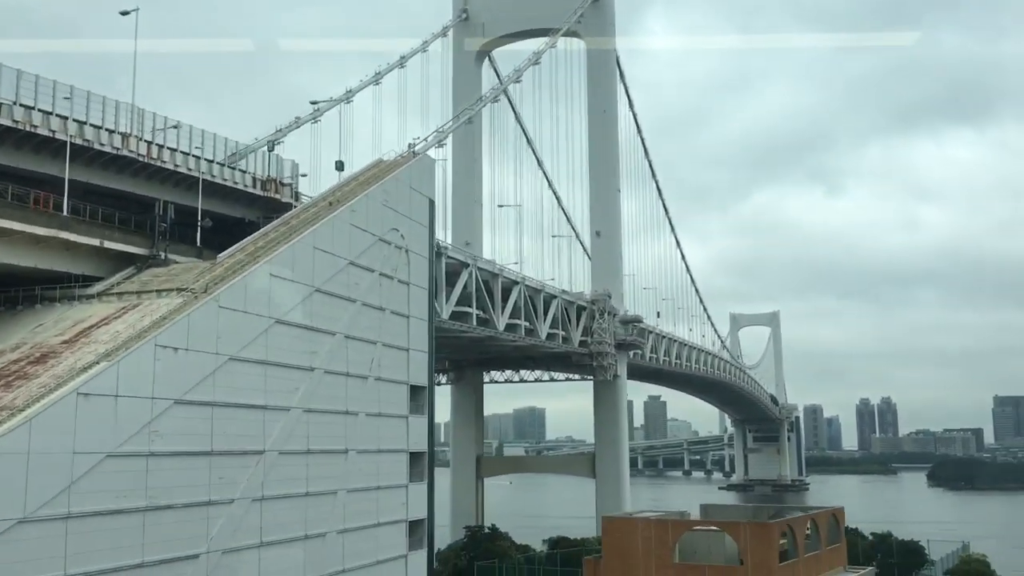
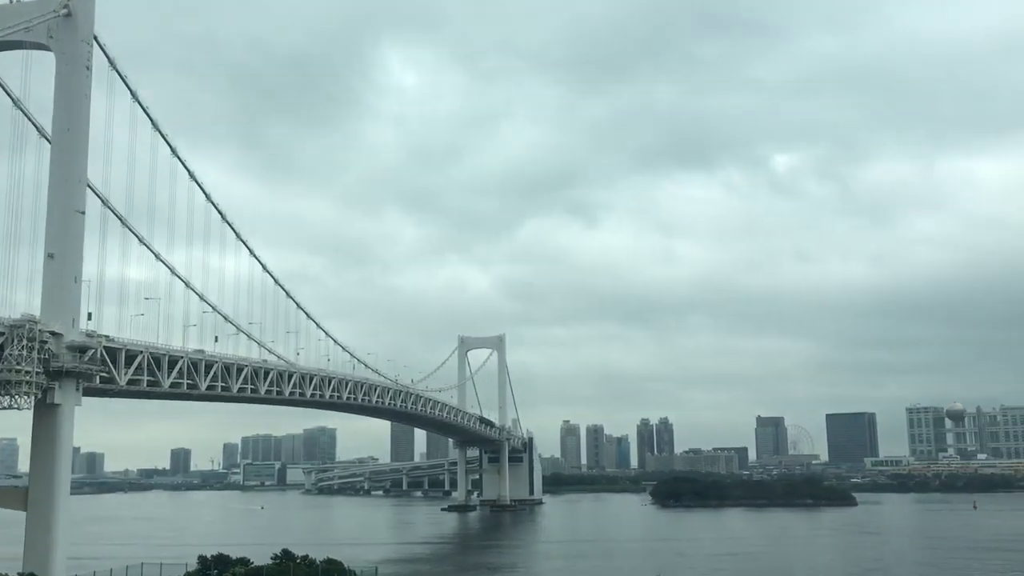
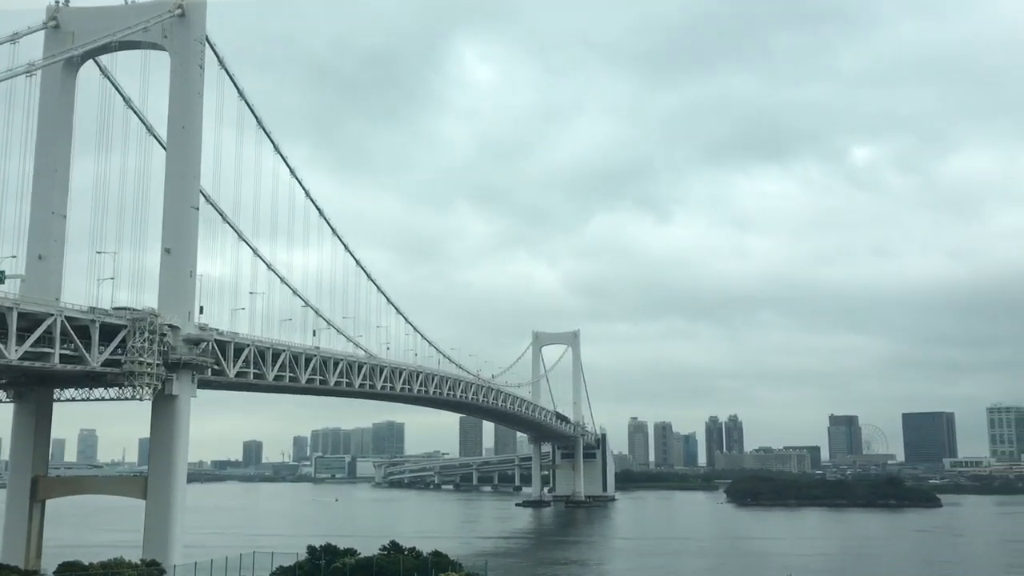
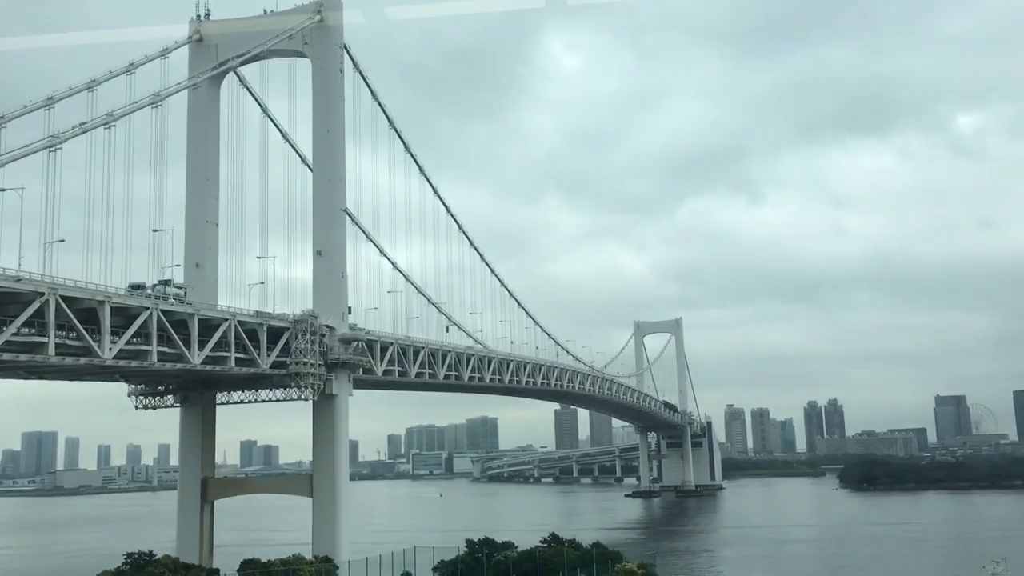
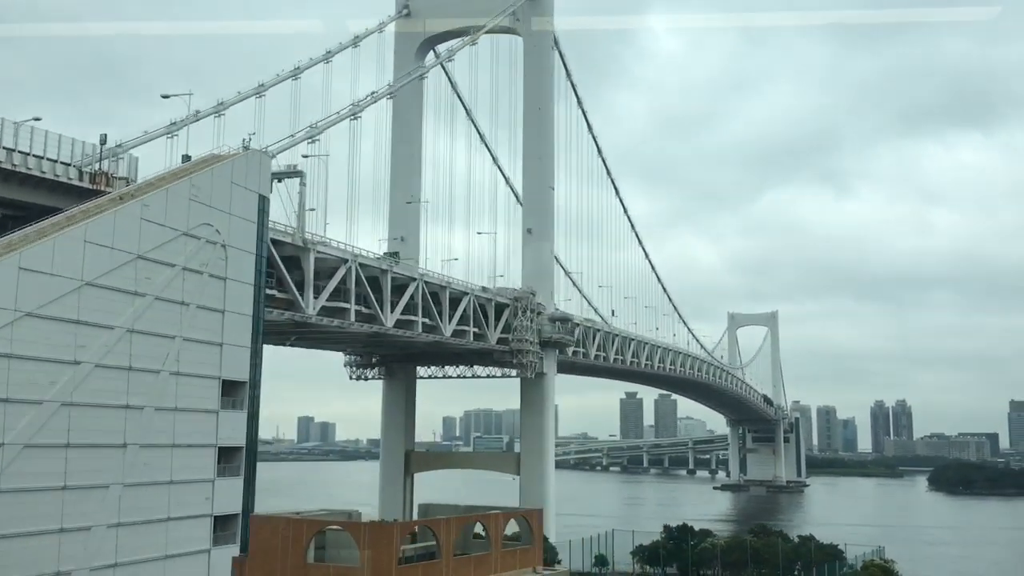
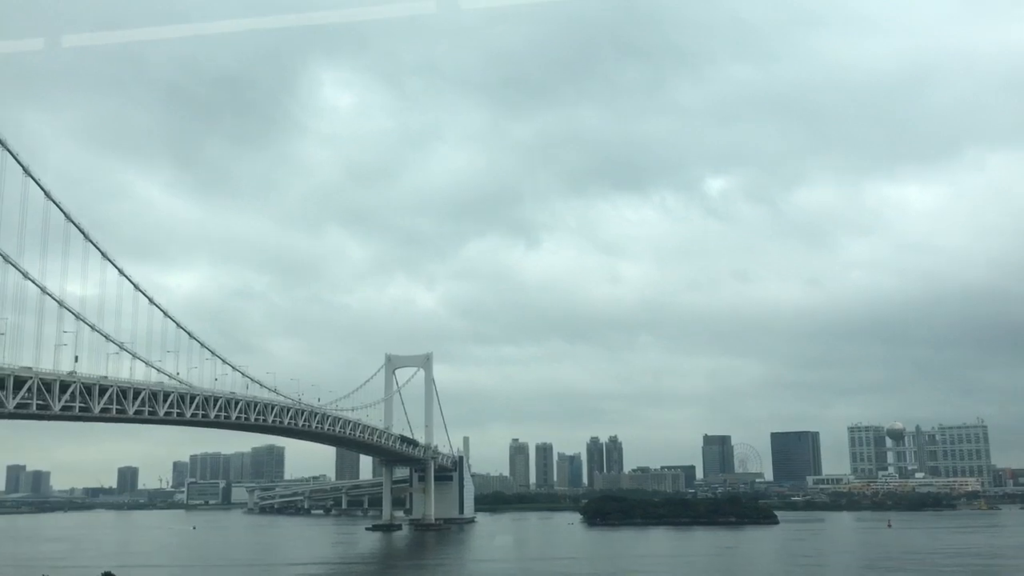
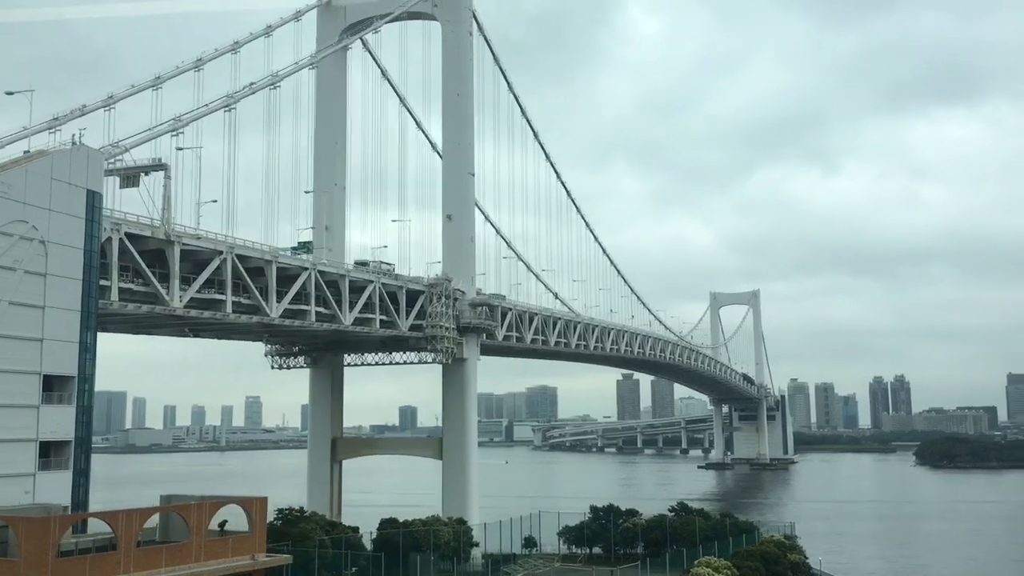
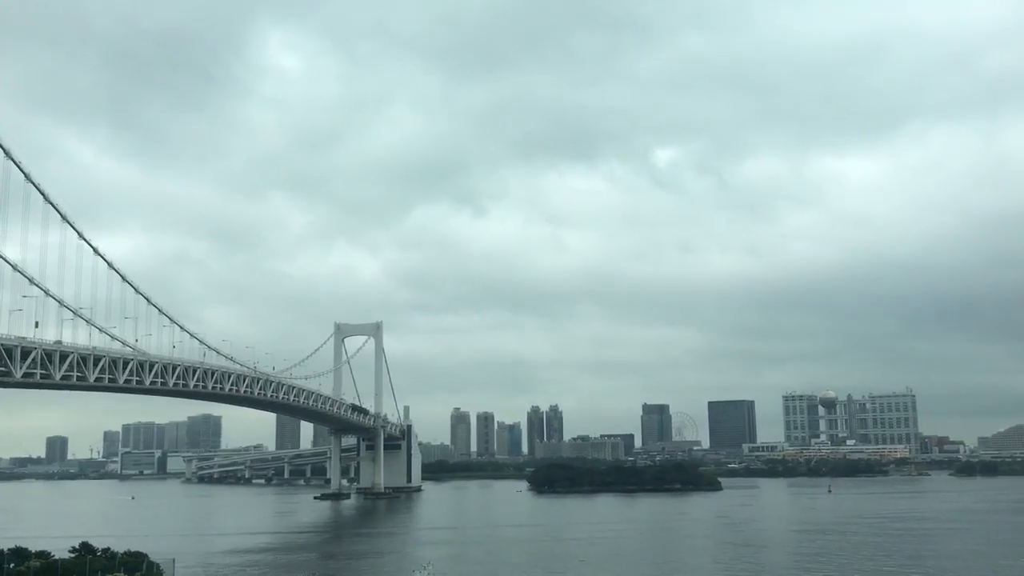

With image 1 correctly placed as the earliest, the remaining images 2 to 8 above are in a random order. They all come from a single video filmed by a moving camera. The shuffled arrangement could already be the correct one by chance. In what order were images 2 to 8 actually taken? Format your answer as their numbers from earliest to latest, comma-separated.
5, 7, 4, 3, 2, 8, 6
